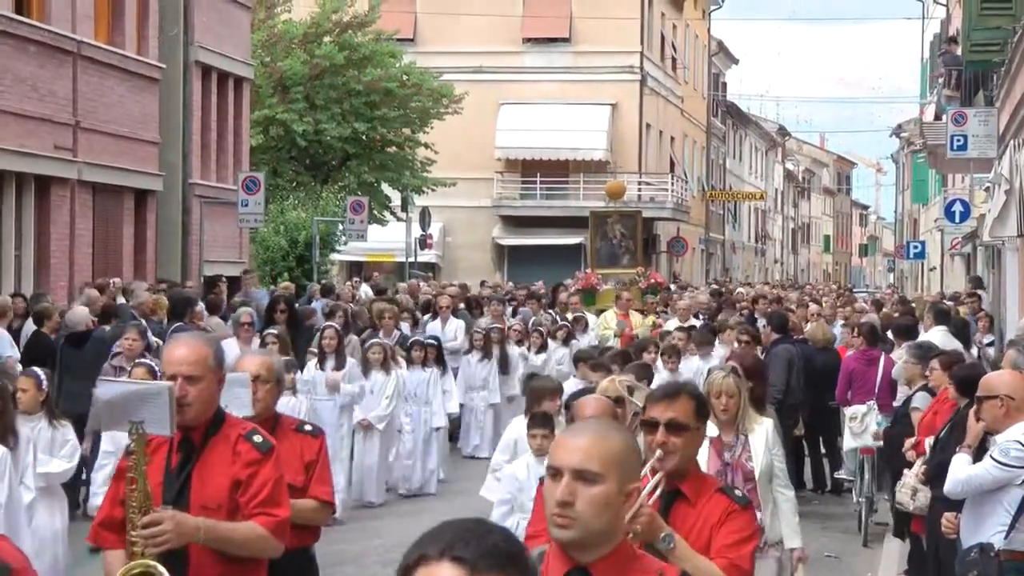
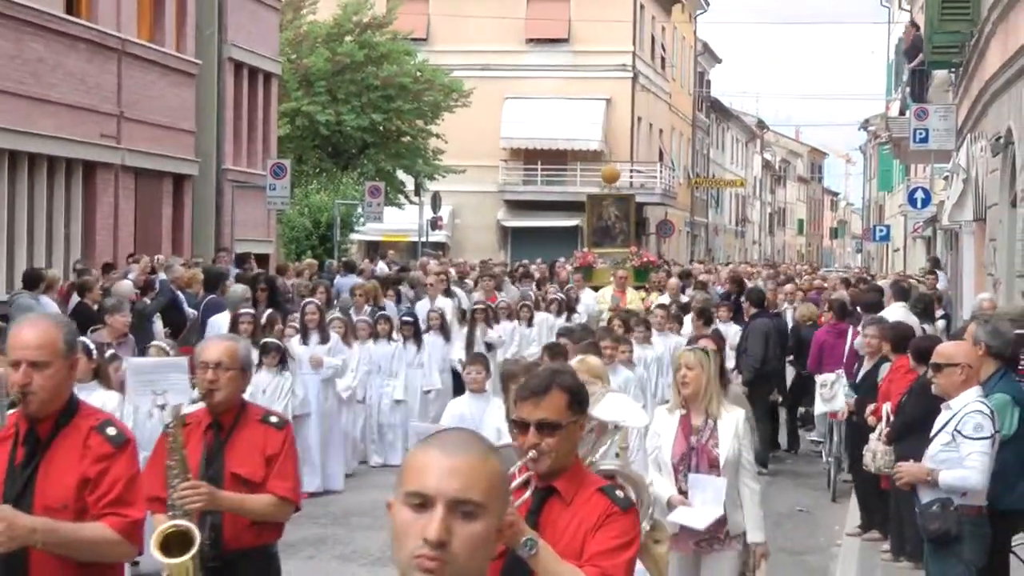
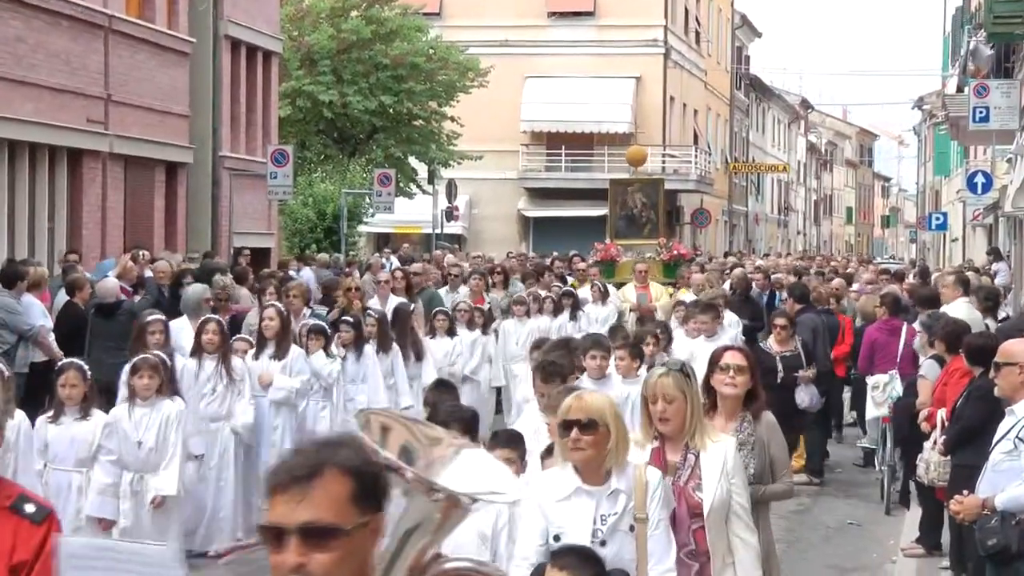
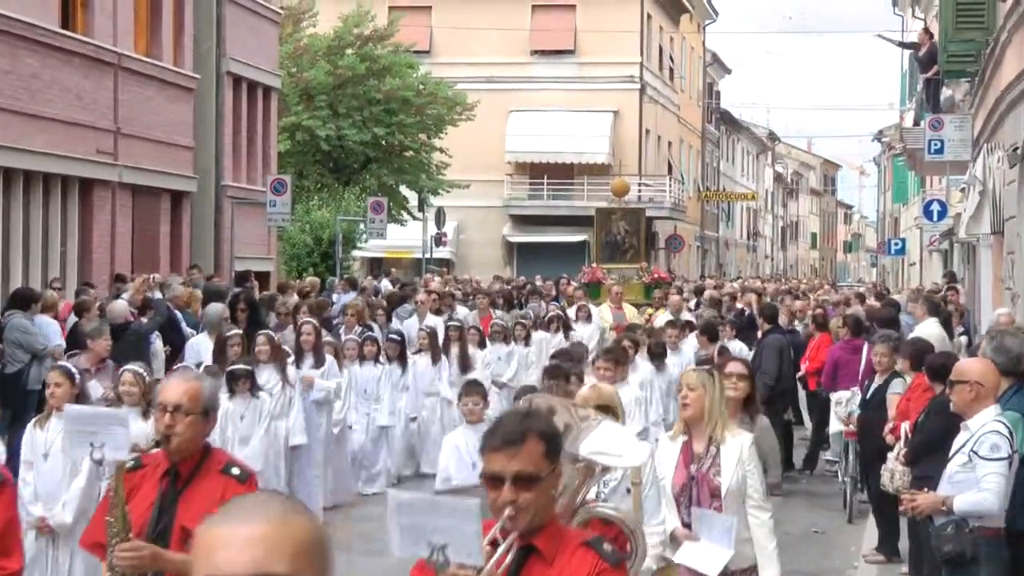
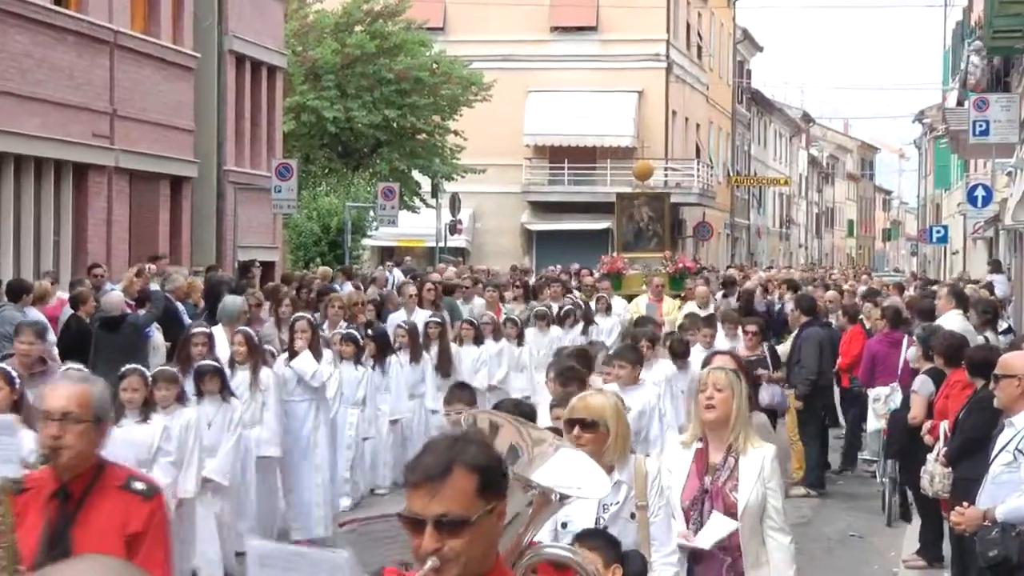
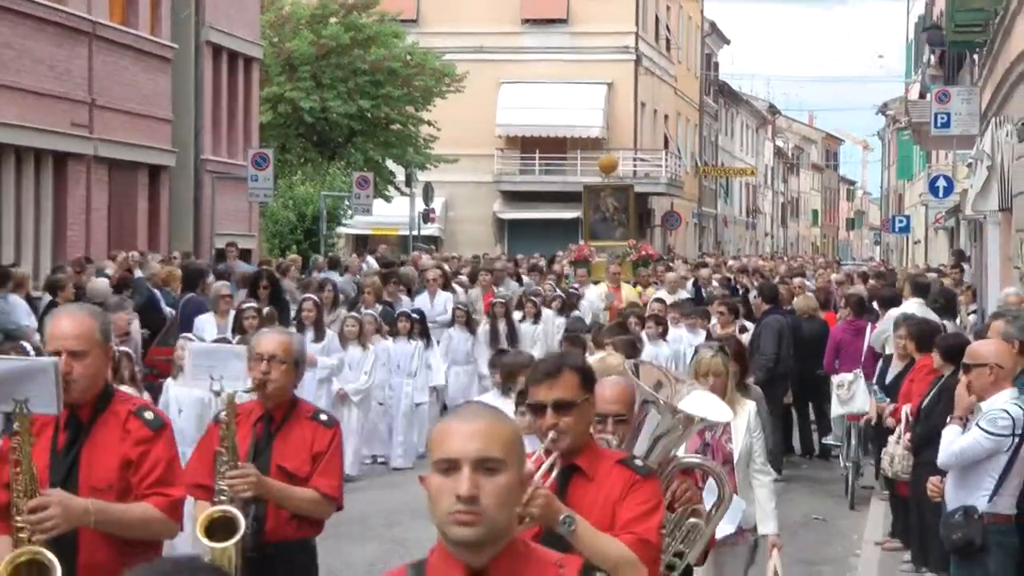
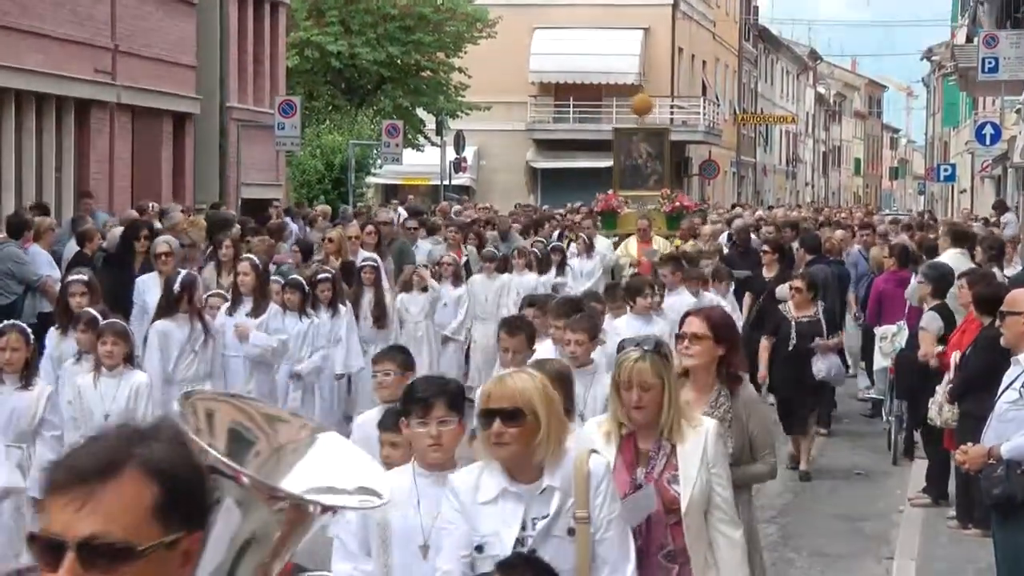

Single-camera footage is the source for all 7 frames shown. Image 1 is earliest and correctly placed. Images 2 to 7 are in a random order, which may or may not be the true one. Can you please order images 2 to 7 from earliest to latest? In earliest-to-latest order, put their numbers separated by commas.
6, 2, 4, 5, 3, 7
